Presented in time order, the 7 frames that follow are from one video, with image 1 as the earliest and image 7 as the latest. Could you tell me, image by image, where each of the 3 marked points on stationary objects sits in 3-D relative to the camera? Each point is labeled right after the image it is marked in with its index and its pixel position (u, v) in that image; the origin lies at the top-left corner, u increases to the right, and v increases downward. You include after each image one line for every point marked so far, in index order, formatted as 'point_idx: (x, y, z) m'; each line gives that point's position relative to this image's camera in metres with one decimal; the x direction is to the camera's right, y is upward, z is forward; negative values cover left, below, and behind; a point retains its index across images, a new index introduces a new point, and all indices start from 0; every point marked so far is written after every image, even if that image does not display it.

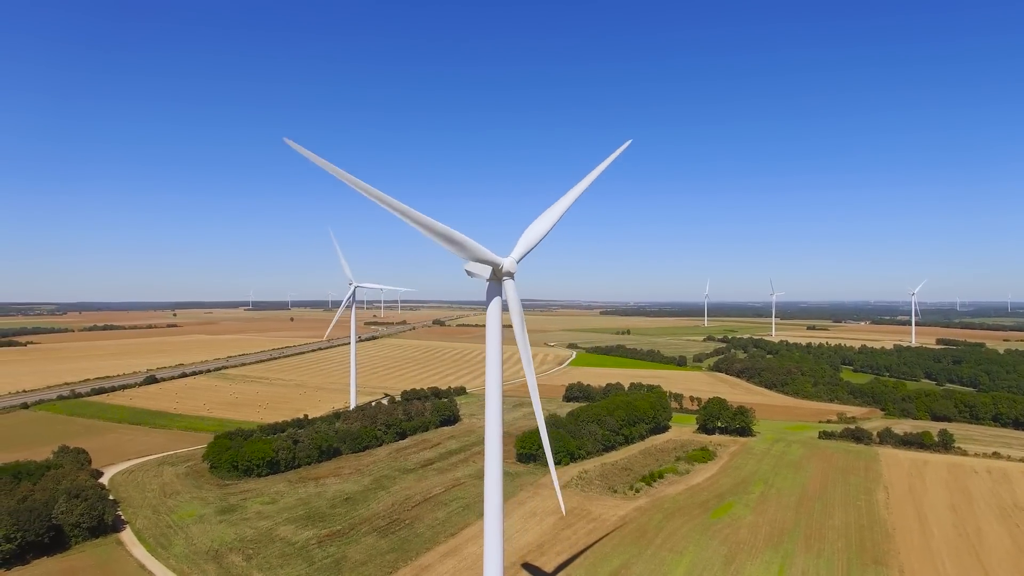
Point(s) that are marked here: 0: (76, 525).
0: (-14.4, -7.8, +17.5) m
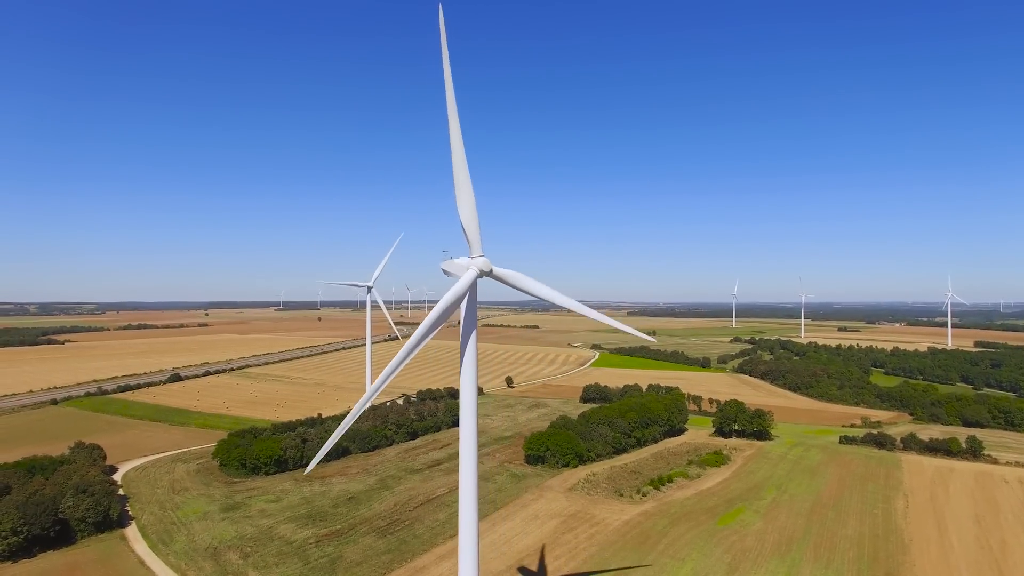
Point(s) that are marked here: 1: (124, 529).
0: (-14.5, -7.8, +17.9) m
1: (-13.7, -8.5, +18.8) m
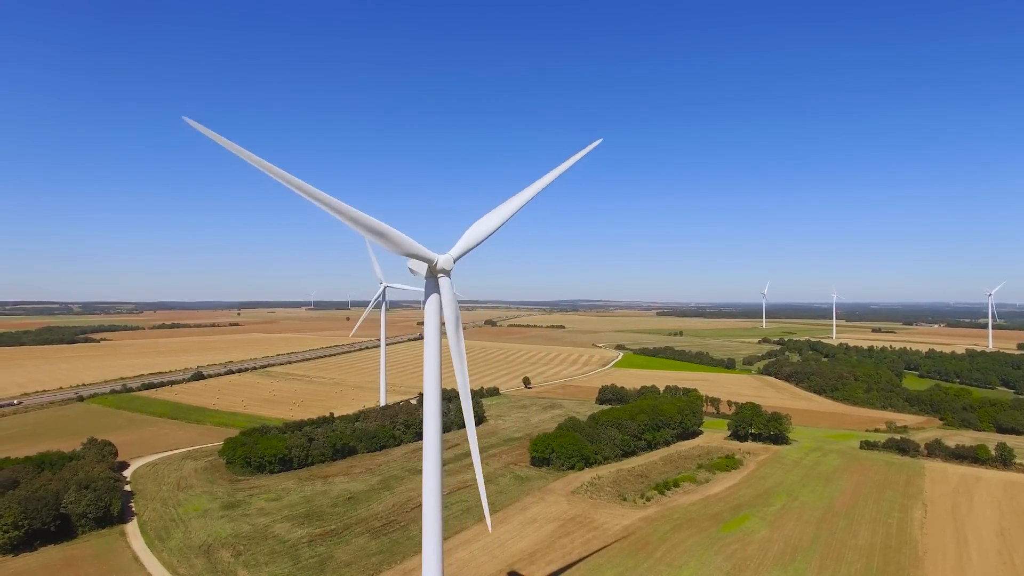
0: (-14.8, -7.8, +18.3) m
1: (-14.0, -8.5, +19.1) m
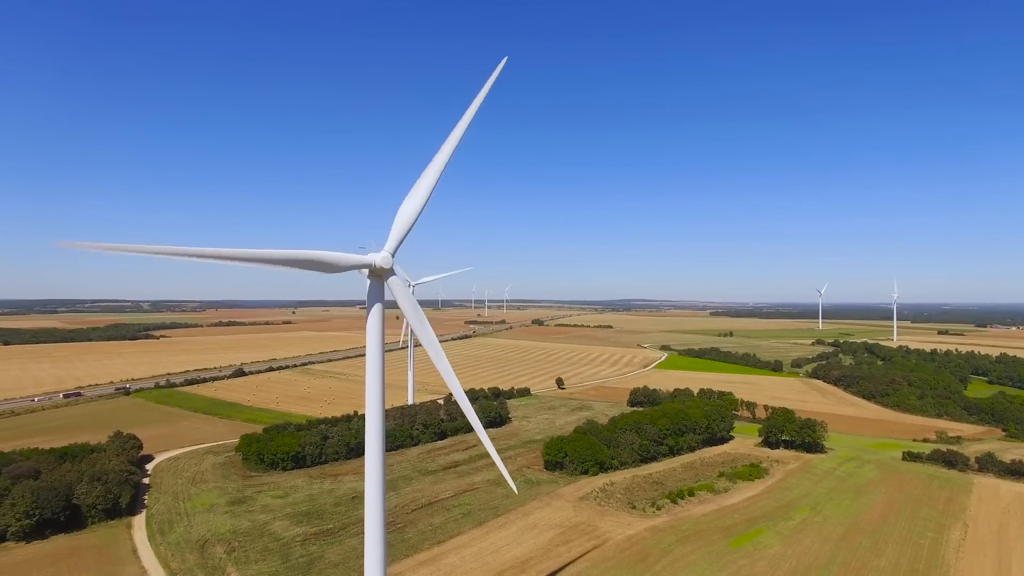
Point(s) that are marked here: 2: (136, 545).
0: (-15.1, -7.8, +19.0) m
1: (-14.2, -8.5, +19.8) m
2: (-12.6, -8.5, +17.7) m
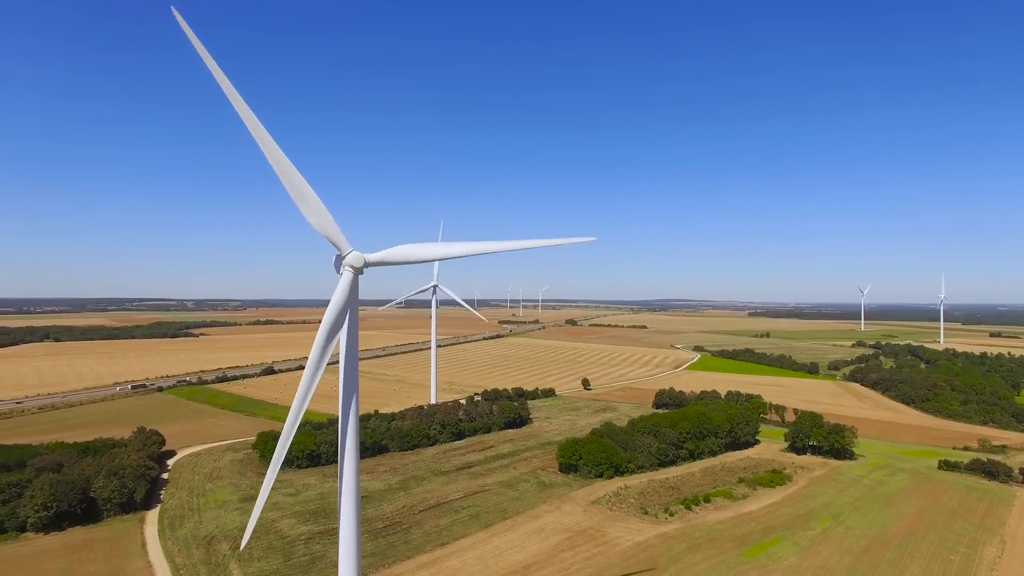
0: (-14.9, -7.9, +19.6) m
1: (-14.0, -8.6, +20.3) m
2: (-12.5, -8.6, +18.1) m
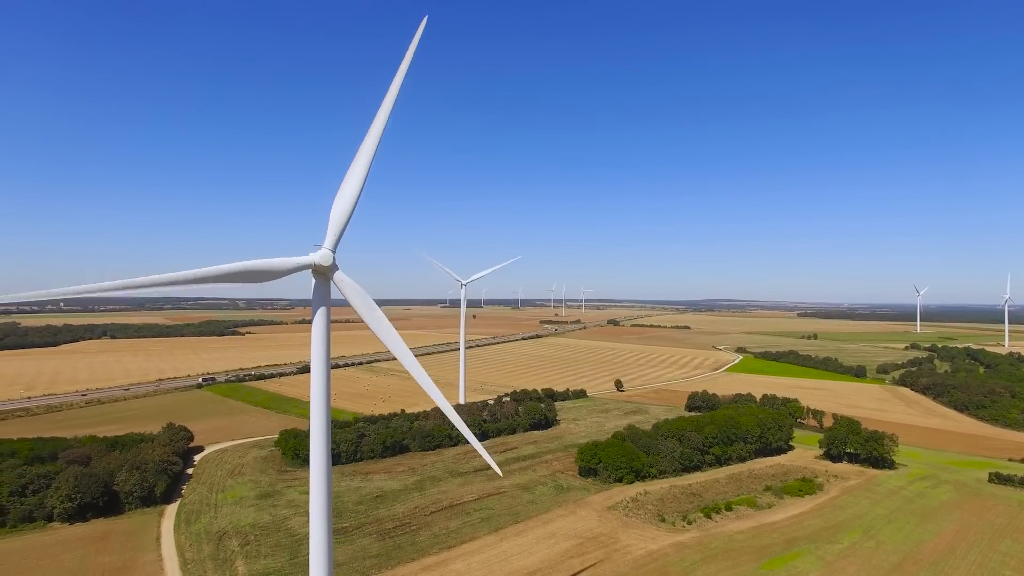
0: (-14.6, -7.9, +20.3) m
1: (-13.7, -8.6, +21.0) m
2: (-12.3, -8.6, +18.7) m
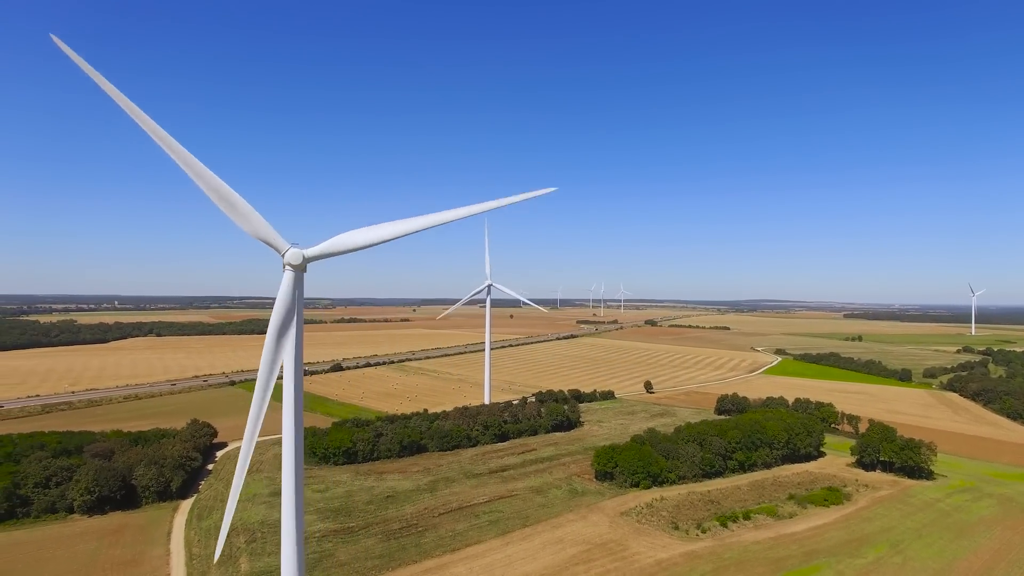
0: (-14.4, -7.9, +20.9) m
1: (-13.4, -8.6, +21.5) m
2: (-12.2, -8.6, +19.1) m
